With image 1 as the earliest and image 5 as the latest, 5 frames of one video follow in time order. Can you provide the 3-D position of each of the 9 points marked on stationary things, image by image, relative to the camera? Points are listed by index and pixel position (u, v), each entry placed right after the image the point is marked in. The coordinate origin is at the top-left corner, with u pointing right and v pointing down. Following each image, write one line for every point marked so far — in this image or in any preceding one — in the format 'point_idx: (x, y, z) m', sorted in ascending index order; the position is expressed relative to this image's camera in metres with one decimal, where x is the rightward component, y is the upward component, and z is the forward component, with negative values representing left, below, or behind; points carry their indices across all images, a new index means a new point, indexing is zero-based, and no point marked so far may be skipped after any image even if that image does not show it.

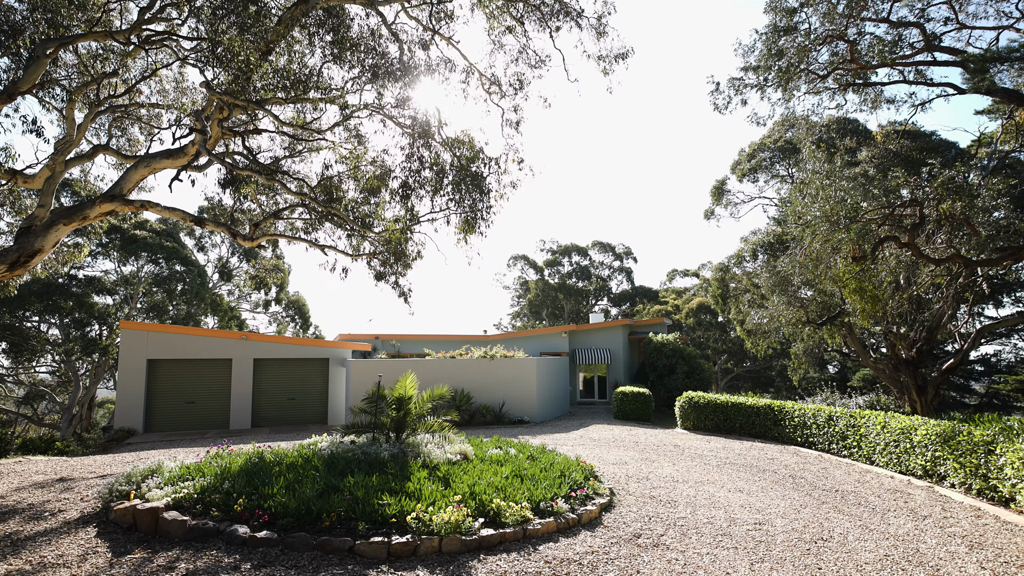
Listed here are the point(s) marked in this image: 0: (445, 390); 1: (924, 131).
0: (-0.9, -1.3, +6.9) m
1: (+11.0, +4.2, +14.6) m
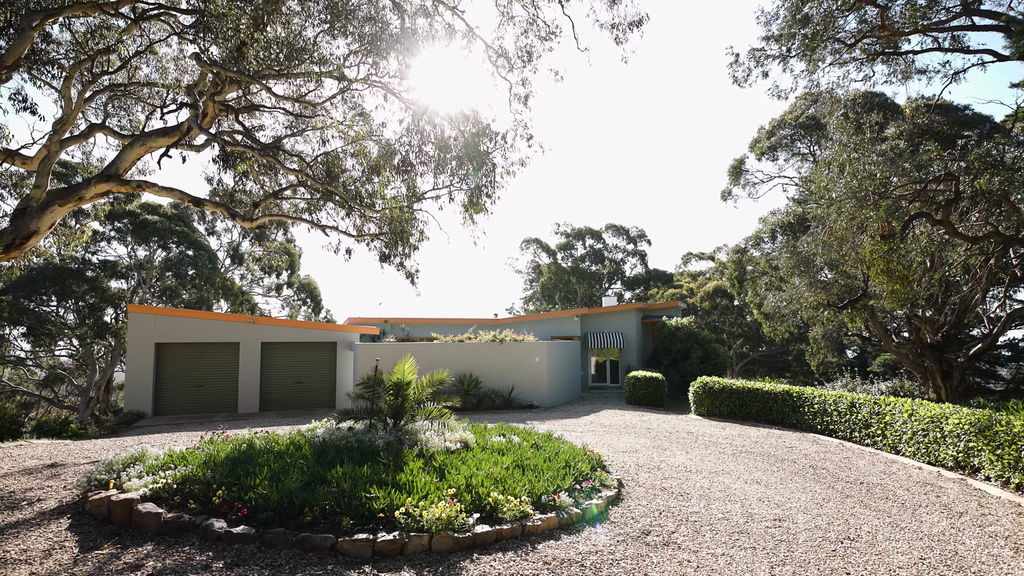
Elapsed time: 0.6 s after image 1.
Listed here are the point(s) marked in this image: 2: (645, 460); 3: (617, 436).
0: (-0.8, -1.0, +6.6) m
1: (+11.2, +4.6, +13.9) m
2: (+1.6, -2.1, +6.7) m
3: (+1.7, -2.3, +8.6) m
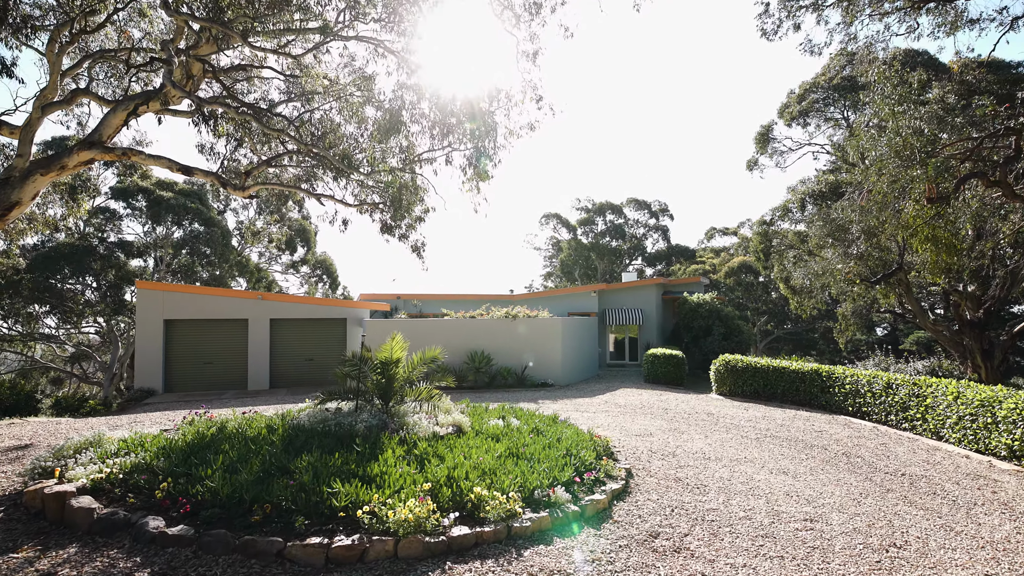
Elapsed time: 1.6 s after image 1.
0: (-0.8, -0.7, +6.1) m
1: (+11.5, +5.3, +12.6) m
2: (+1.7, -1.8, +6.2) m
3: (+1.7, -1.9, +8.0) m
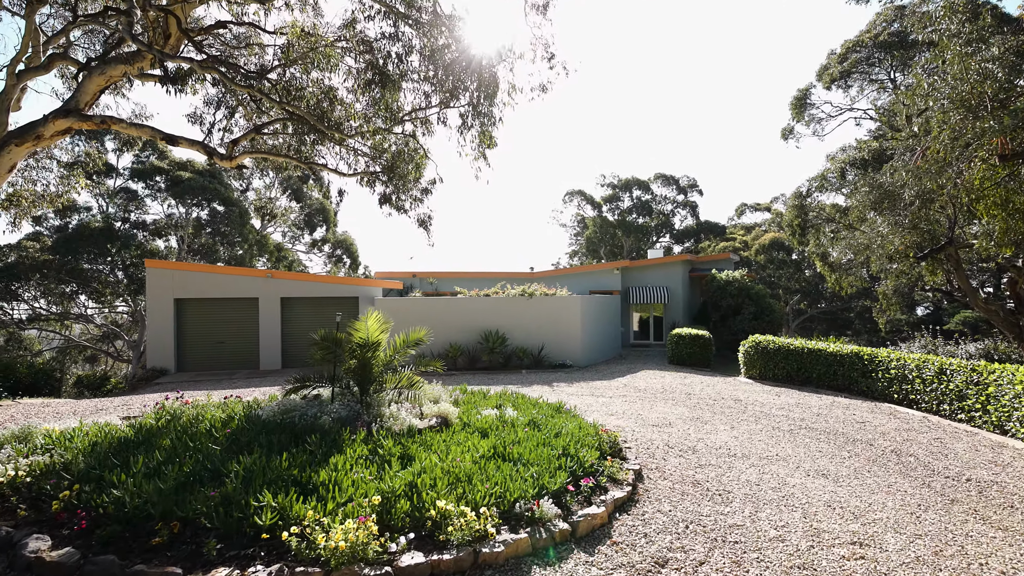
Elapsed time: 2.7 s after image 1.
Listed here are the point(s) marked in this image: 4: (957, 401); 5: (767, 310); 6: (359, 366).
0: (-0.8, -0.4, +5.5) m
1: (+11.8, +5.8, +11.1) m
2: (+1.6, -1.5, +5.4) m
3: (+1.8, -1.6, +7.3) m
4: (+5.5, -1.4, +6.8) m
5: (+7.3, -0.6, +15.5) m
6: (-1.3, -0.7, +4.7) m
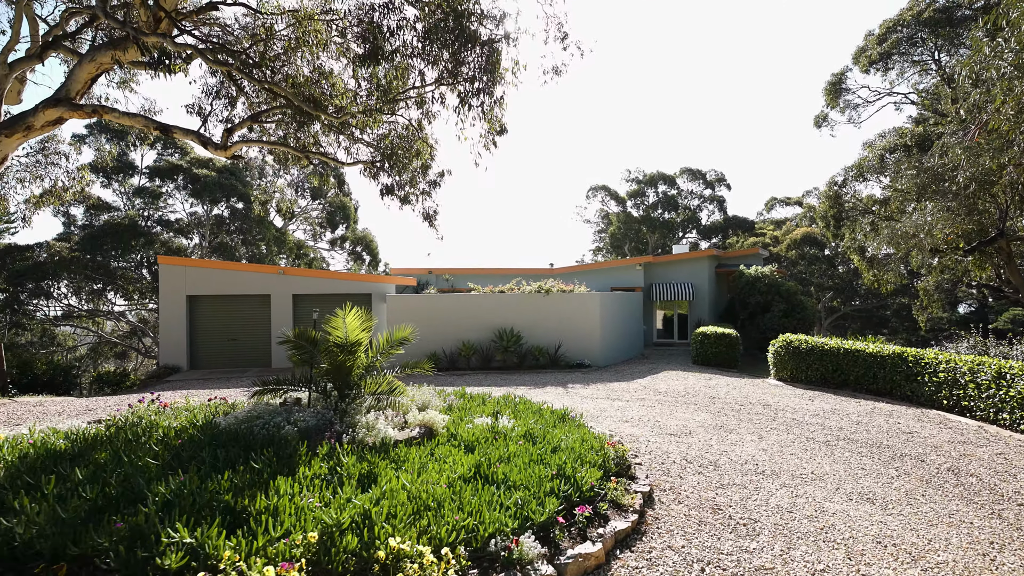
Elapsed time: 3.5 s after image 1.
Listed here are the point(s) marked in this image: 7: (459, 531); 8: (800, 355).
0: (-0.8, -0.4, +4.9) m
1: (+12.0, +5.9, +10.0) m
2: (+1.6, -1.4, +4.8) m
3: (+1.9, -1.5, +6.7) m
4: (+5.6, -1.3, +6.0) m
5: (+7.7, -0.5, +14.6) m
6: (-1.4, -0.6, +4.2) m
7: (-0.2, -1.1, +2.5) m
8: (+5.1, -1.2, +9.6) m
